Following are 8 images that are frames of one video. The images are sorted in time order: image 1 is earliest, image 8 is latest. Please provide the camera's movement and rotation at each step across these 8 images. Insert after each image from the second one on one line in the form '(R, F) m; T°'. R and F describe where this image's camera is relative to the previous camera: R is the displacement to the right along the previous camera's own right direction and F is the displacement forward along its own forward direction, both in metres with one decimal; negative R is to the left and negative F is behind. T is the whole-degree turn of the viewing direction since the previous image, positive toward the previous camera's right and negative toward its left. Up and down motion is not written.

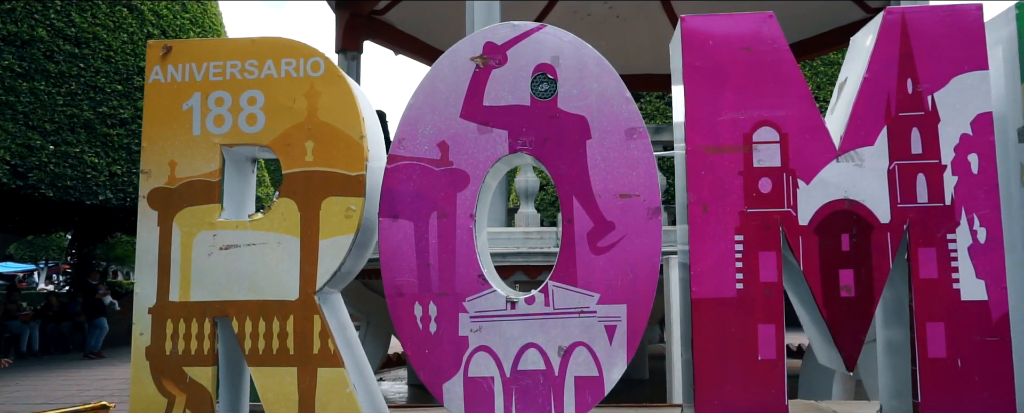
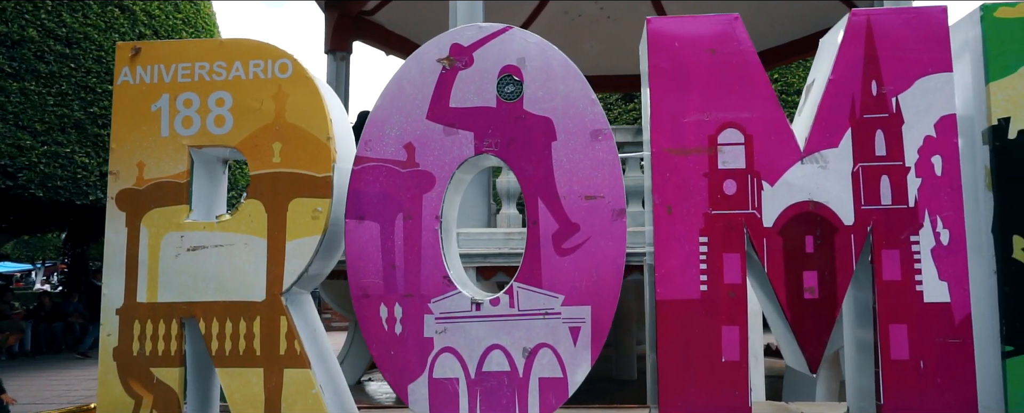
(+0.2, 0.0) m; 0°
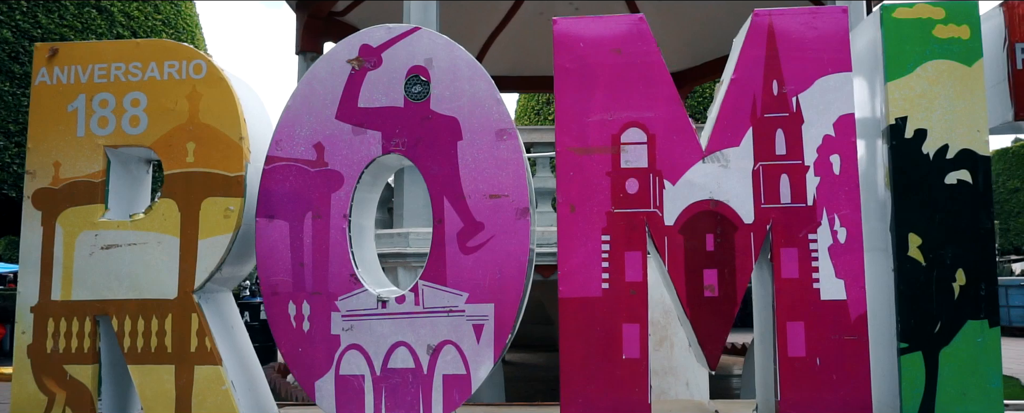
(+0.6, 0.0) m; 0°
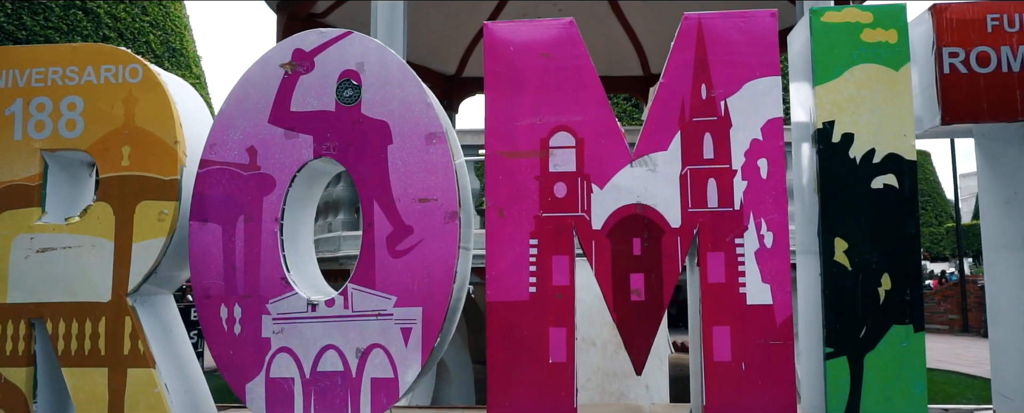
(+0.5, 0.0) m; 0°
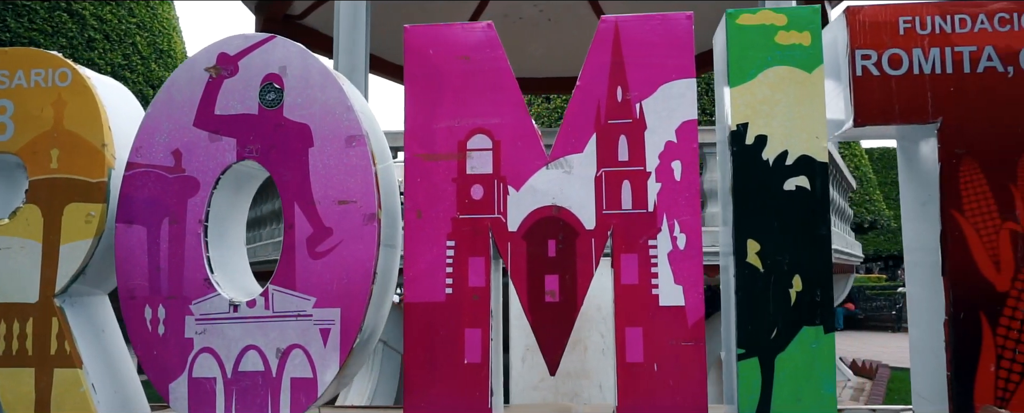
(+0.6, 0.0) m; 0°
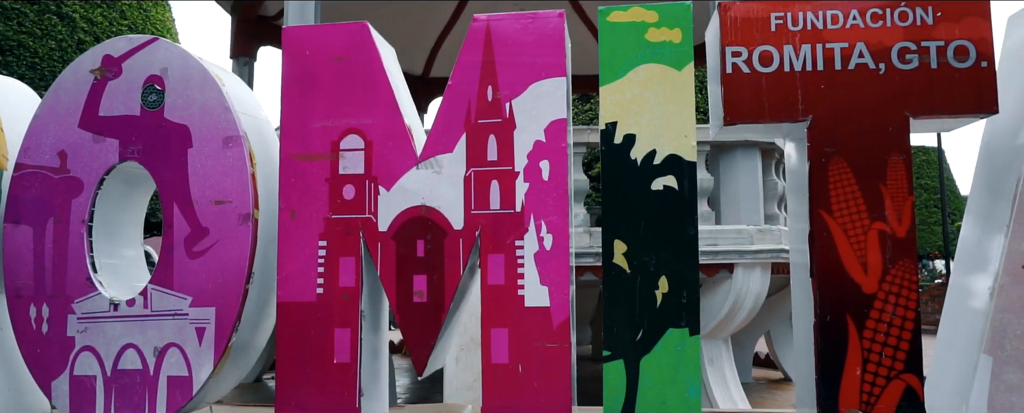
(+1.0, 0.0) m; -2°
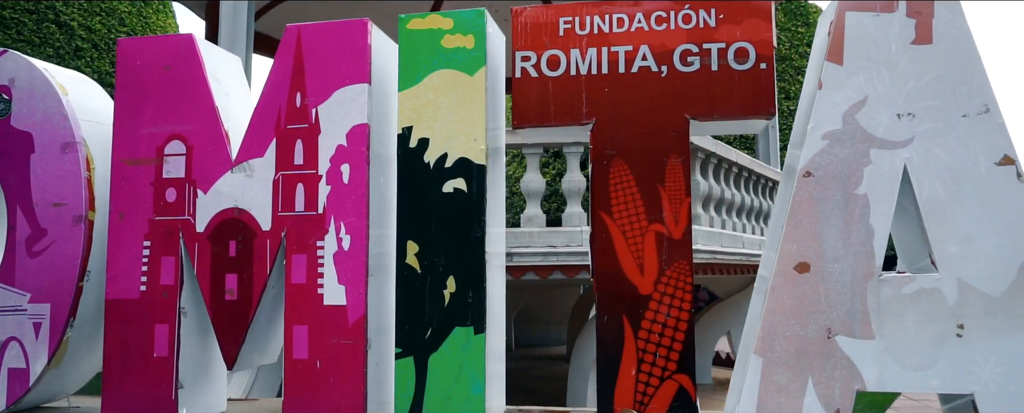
(+1.6, -0.1) m; -3°
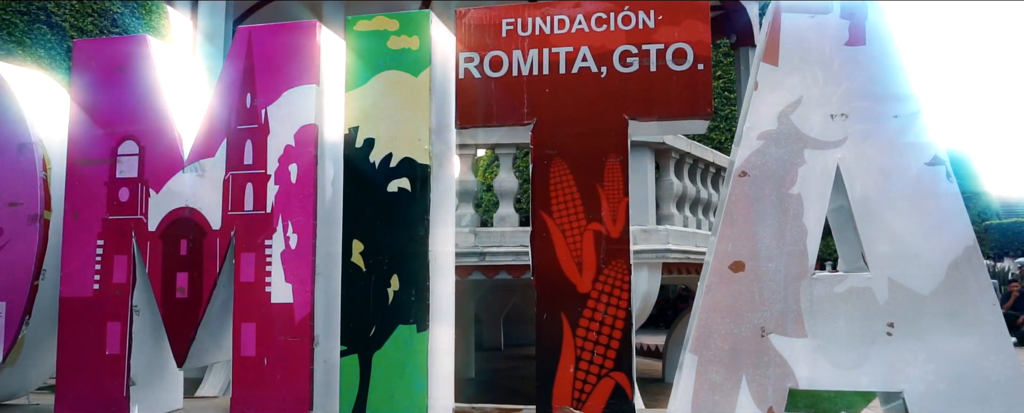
(+0.4, 0.0) m; 0°
